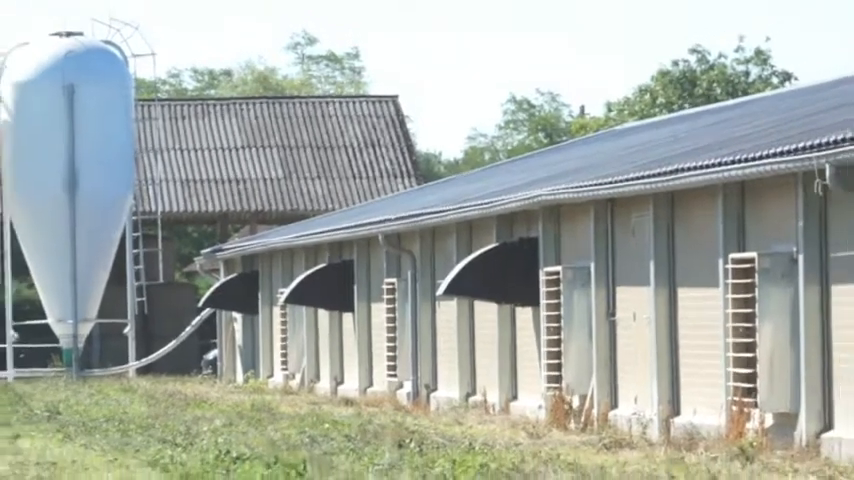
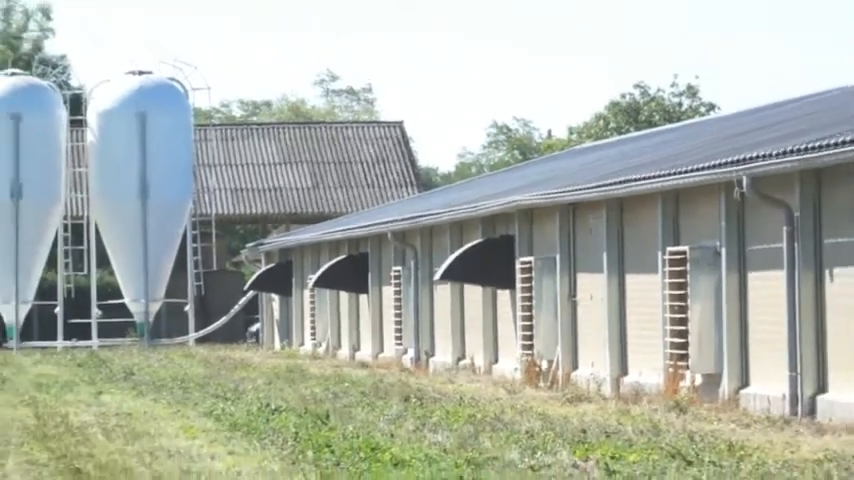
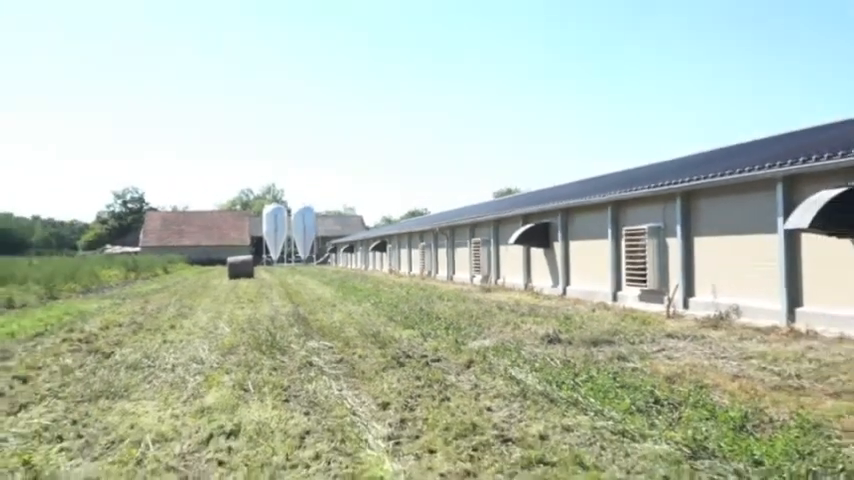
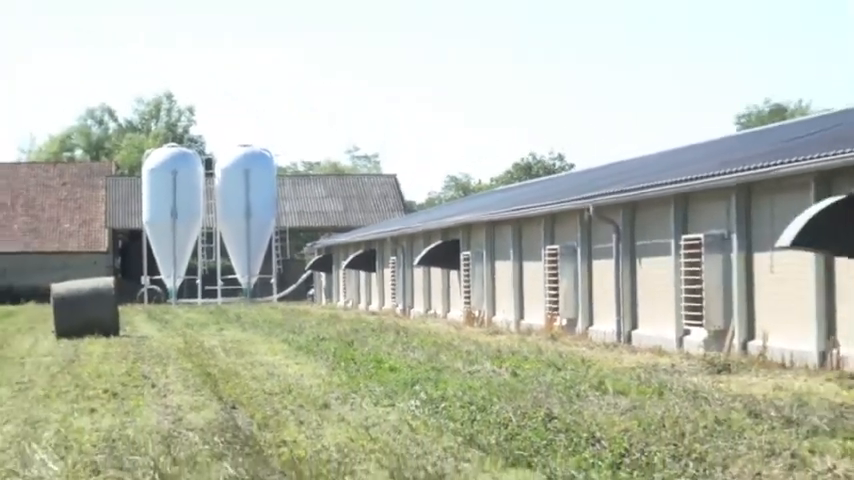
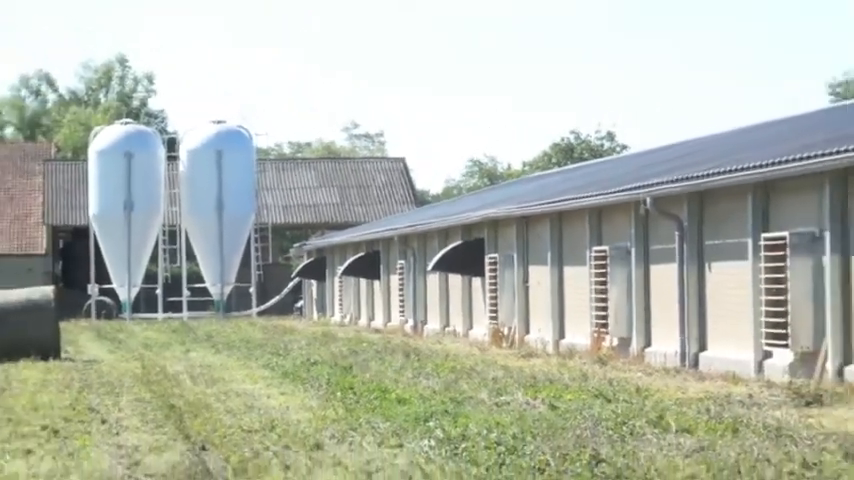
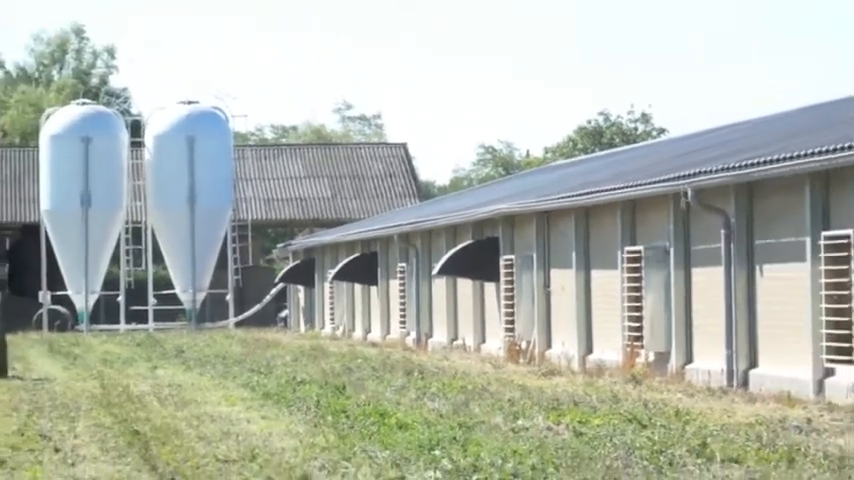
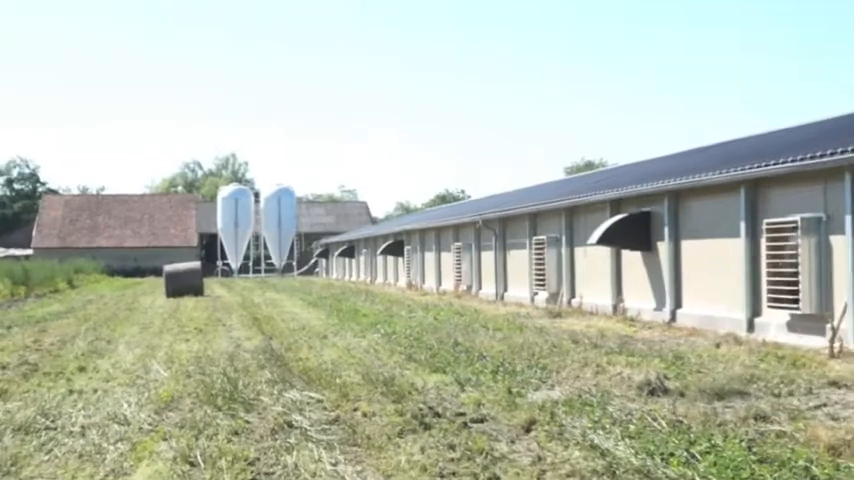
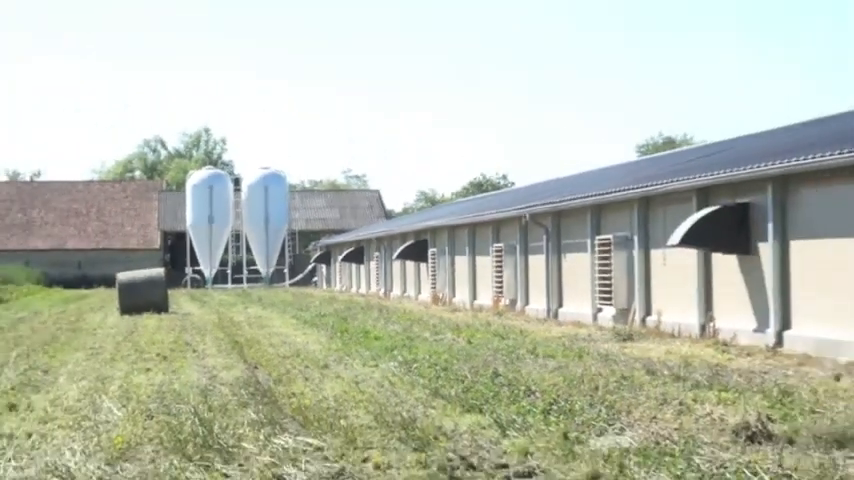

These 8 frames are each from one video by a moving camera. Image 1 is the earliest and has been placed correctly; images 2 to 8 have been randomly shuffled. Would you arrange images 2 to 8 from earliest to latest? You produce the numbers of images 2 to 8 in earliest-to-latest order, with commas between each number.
2, 6, 5, 4, 8, 7, 3
